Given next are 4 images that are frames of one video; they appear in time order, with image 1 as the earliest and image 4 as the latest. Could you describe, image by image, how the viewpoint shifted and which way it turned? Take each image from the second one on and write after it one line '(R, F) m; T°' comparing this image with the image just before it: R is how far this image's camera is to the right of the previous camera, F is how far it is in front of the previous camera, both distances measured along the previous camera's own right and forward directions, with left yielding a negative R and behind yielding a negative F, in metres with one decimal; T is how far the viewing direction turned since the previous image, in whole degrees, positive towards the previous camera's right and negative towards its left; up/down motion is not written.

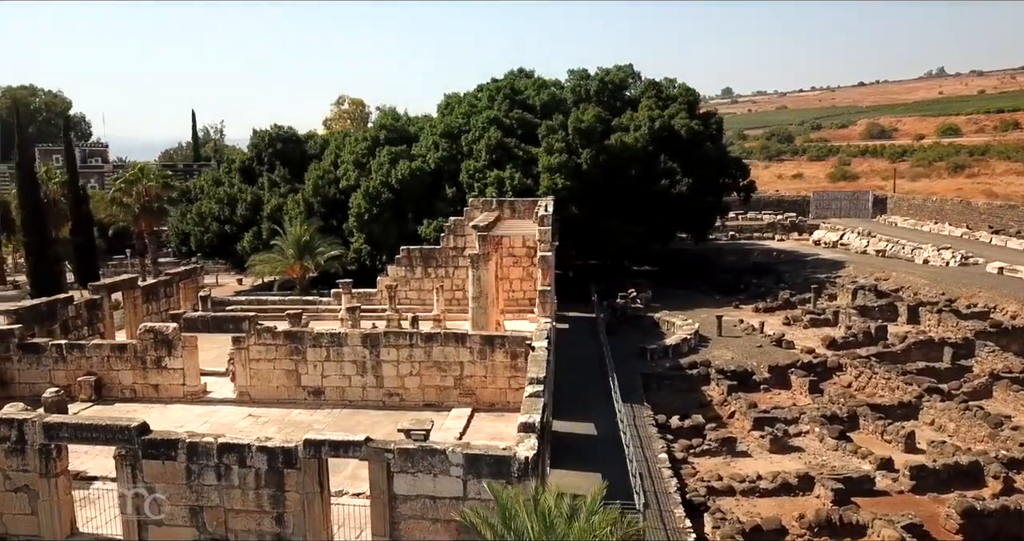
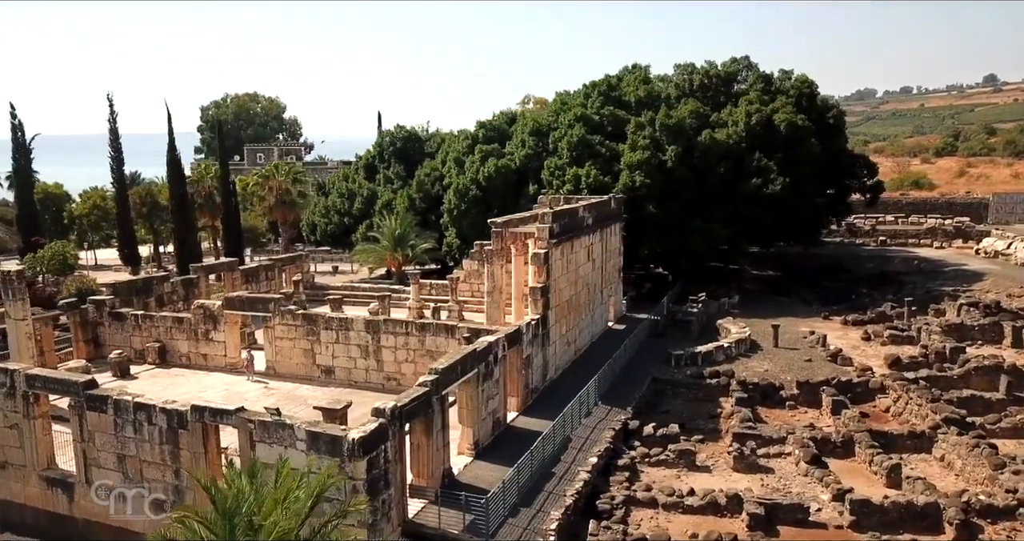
(+5.7, +0.5) m; -16°
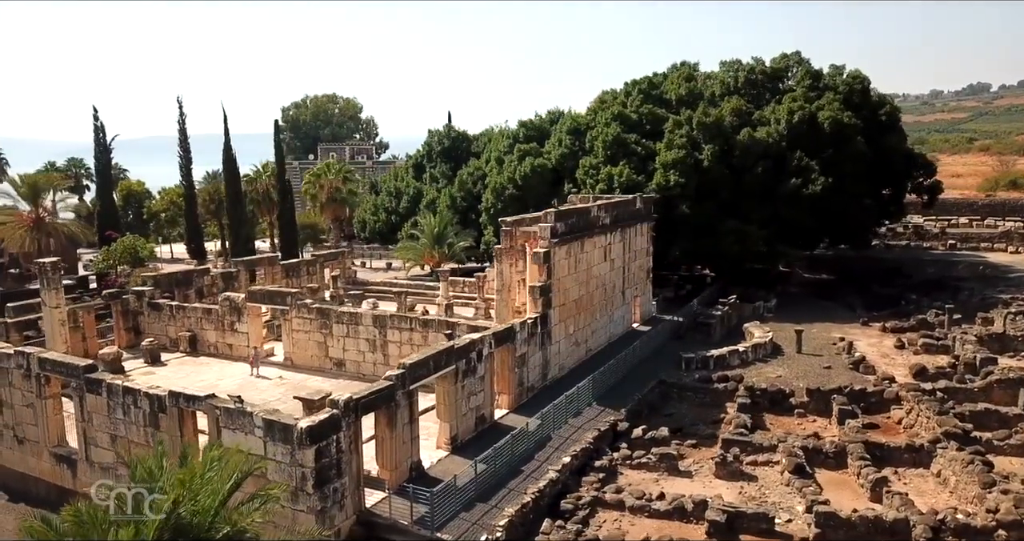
(+2.3, 0.0) m; -7°
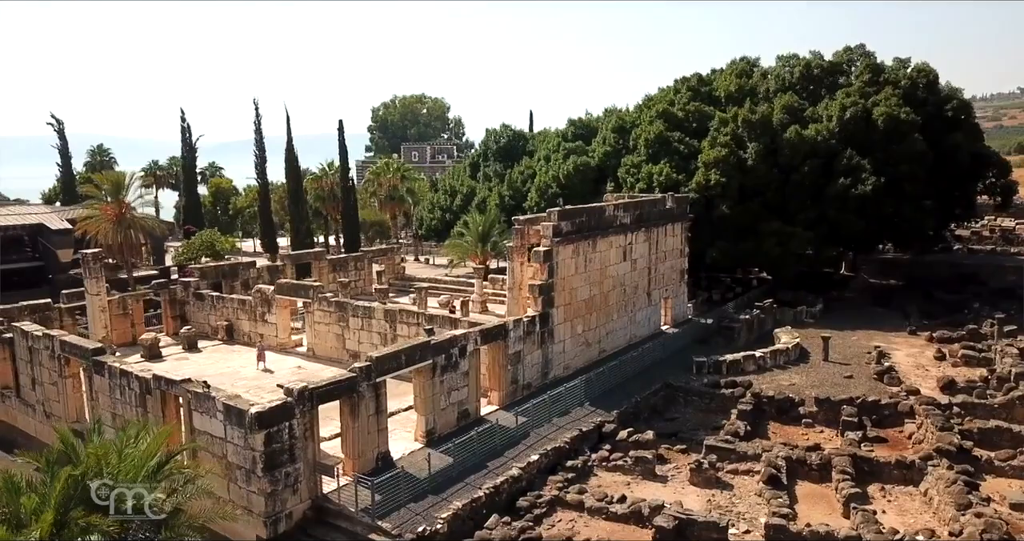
(+2.7, +0.1) m; -8°
